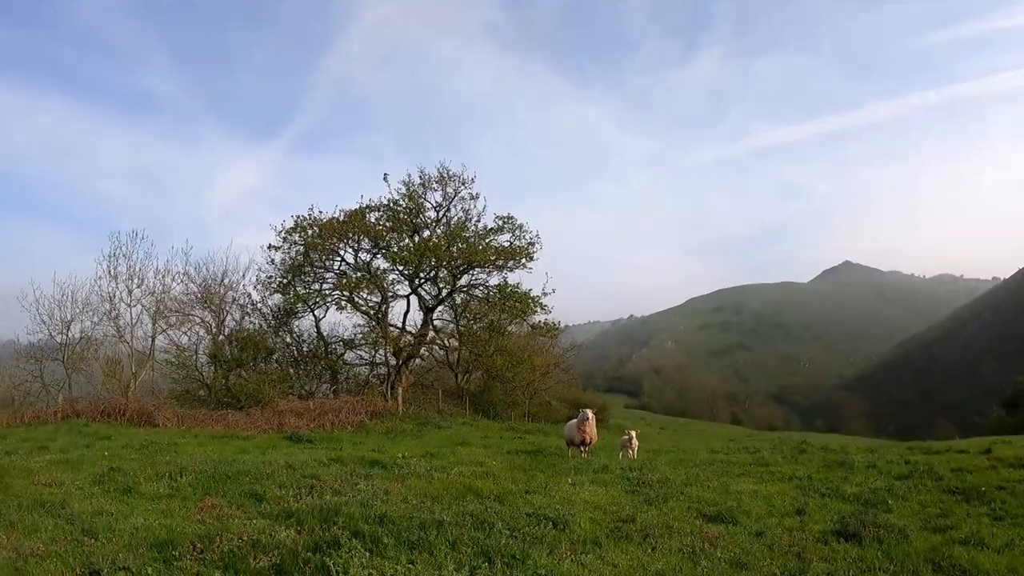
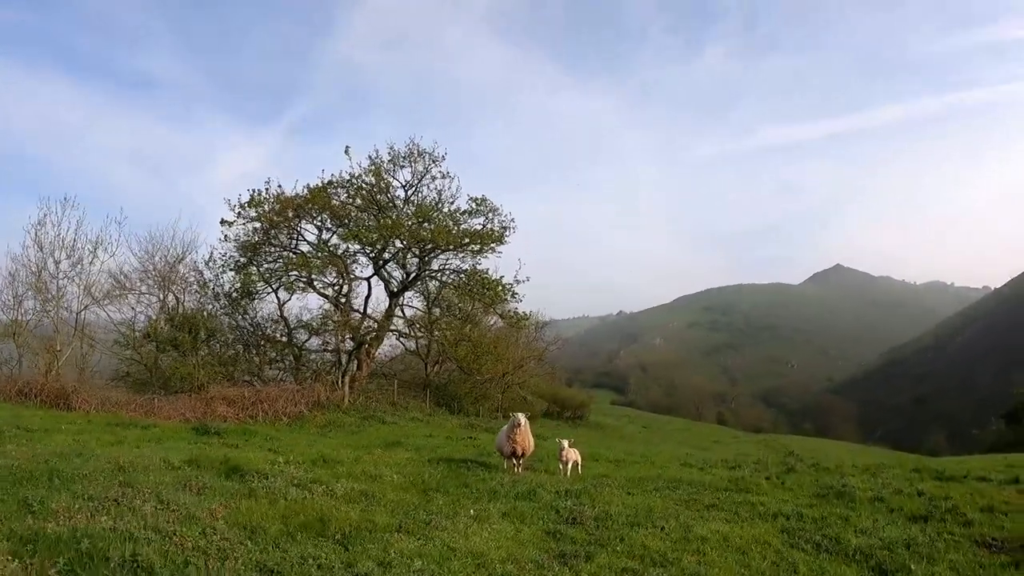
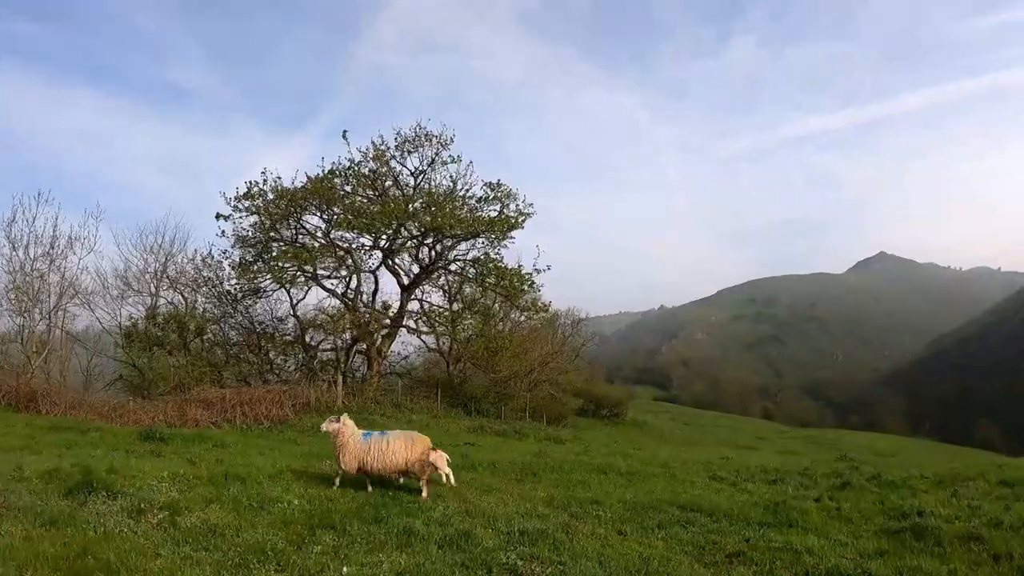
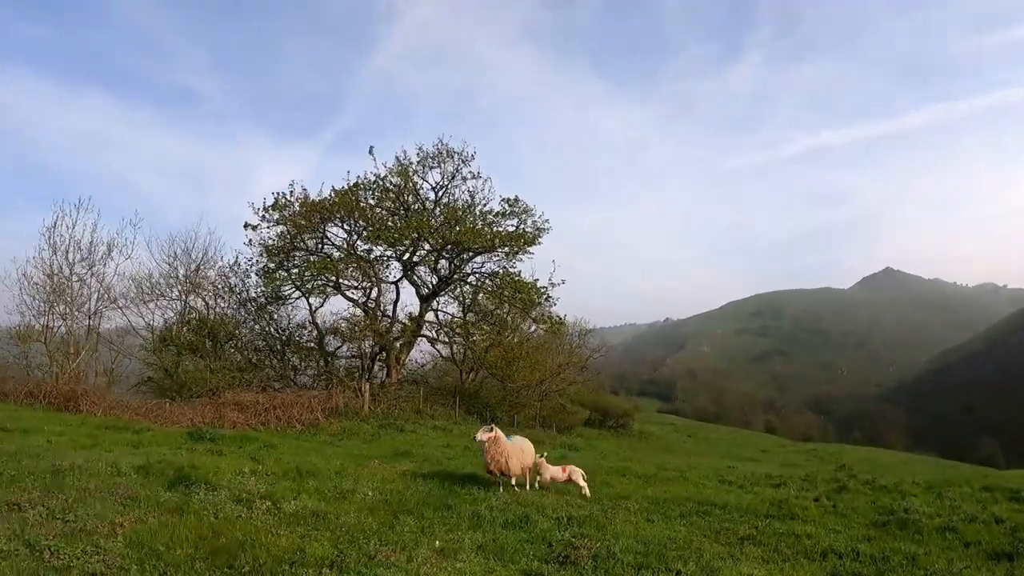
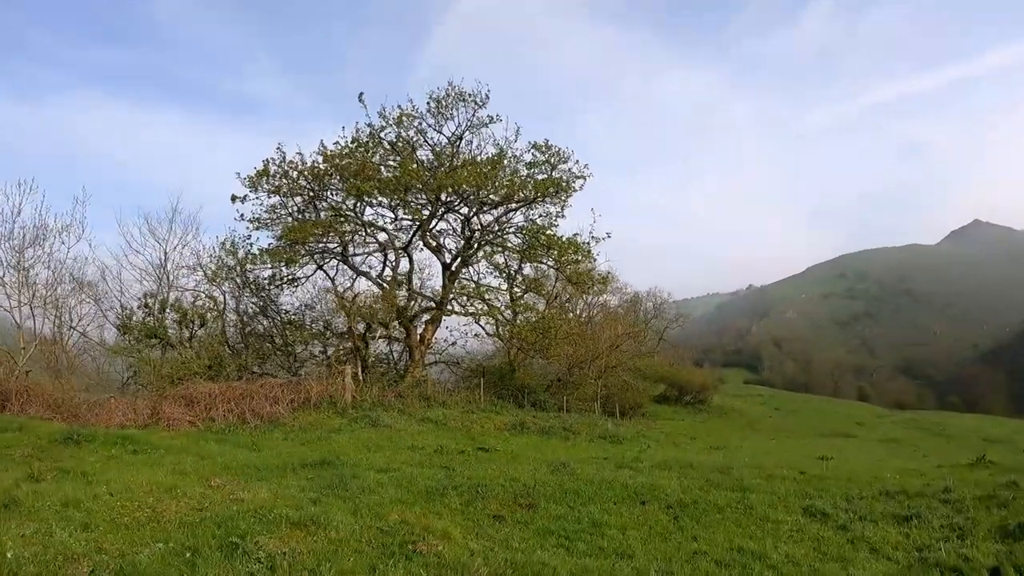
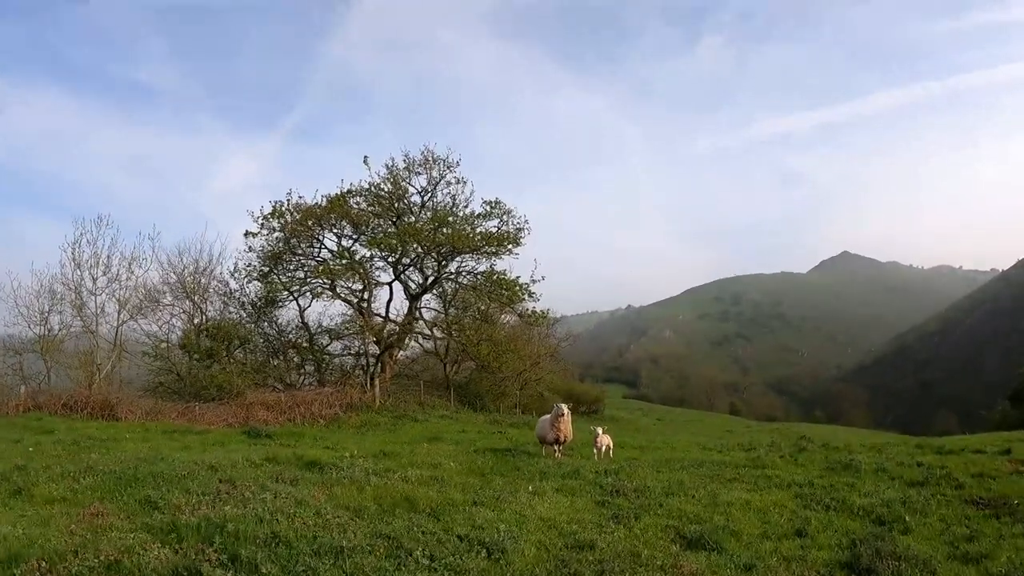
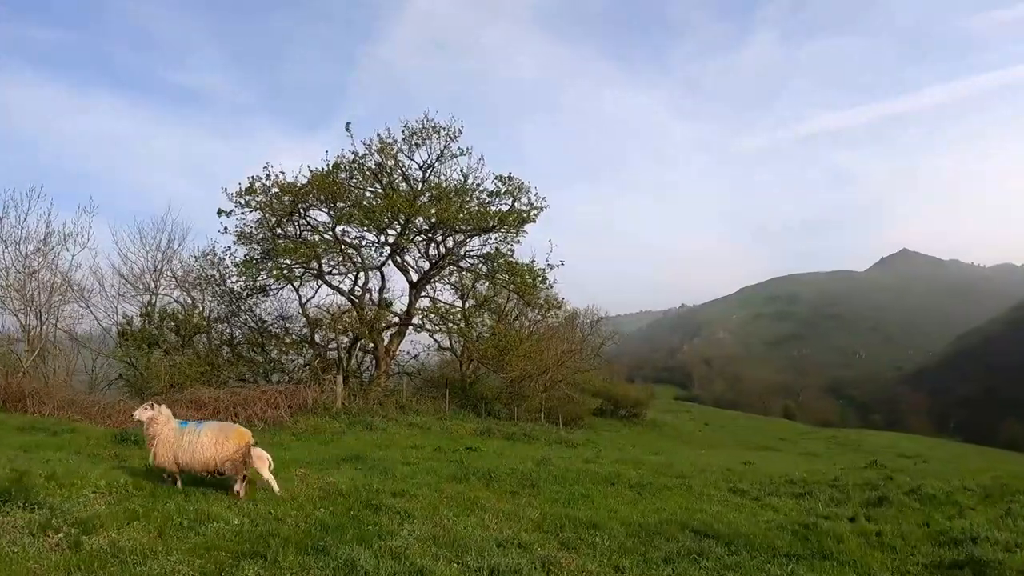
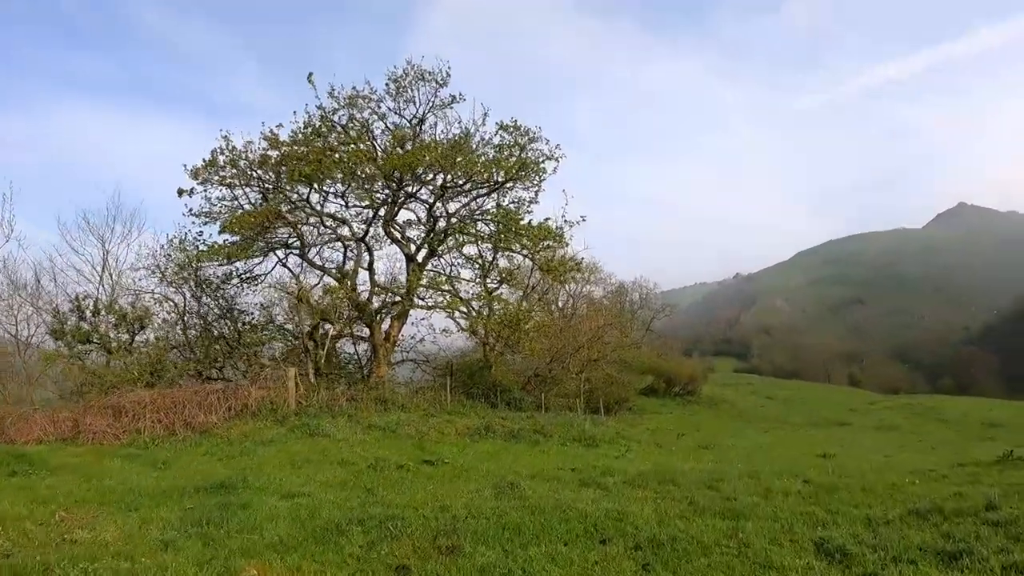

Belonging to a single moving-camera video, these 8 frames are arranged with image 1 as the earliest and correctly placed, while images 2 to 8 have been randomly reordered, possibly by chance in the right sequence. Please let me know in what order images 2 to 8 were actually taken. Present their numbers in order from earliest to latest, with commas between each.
6, 2, 4, 3, 7, 5, 8
